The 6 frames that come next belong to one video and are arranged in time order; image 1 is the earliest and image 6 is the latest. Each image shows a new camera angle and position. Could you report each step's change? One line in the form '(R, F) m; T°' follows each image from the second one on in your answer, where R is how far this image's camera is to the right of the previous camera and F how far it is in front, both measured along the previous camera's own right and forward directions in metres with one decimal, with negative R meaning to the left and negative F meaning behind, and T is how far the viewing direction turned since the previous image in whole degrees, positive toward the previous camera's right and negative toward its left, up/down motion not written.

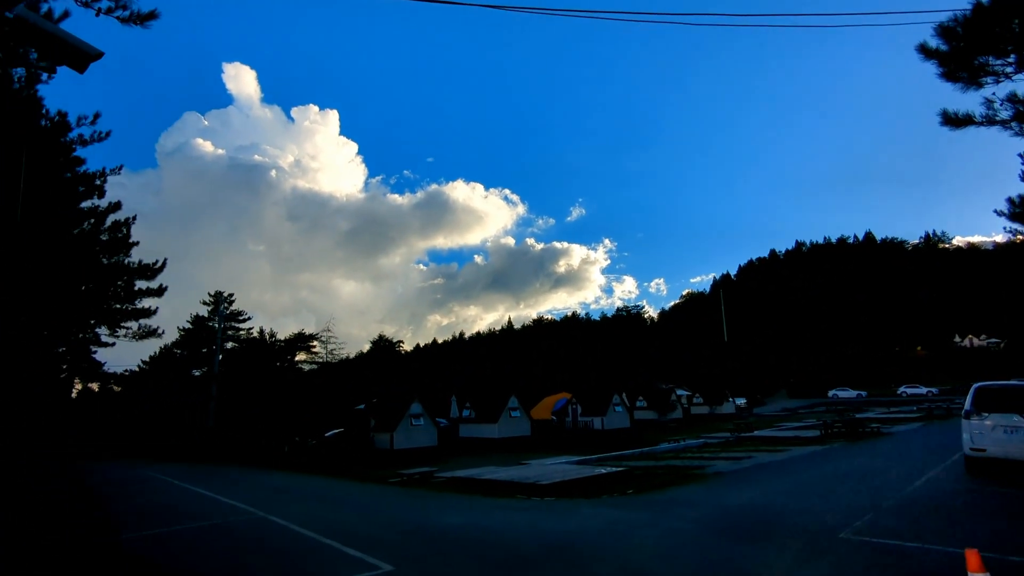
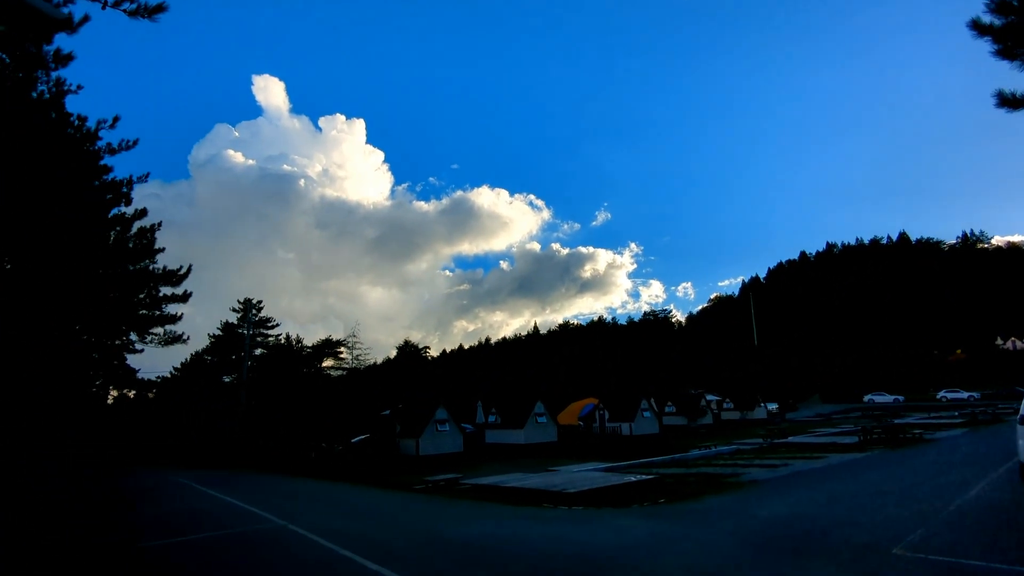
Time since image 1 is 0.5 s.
(0.0, +0.4) m; -2°
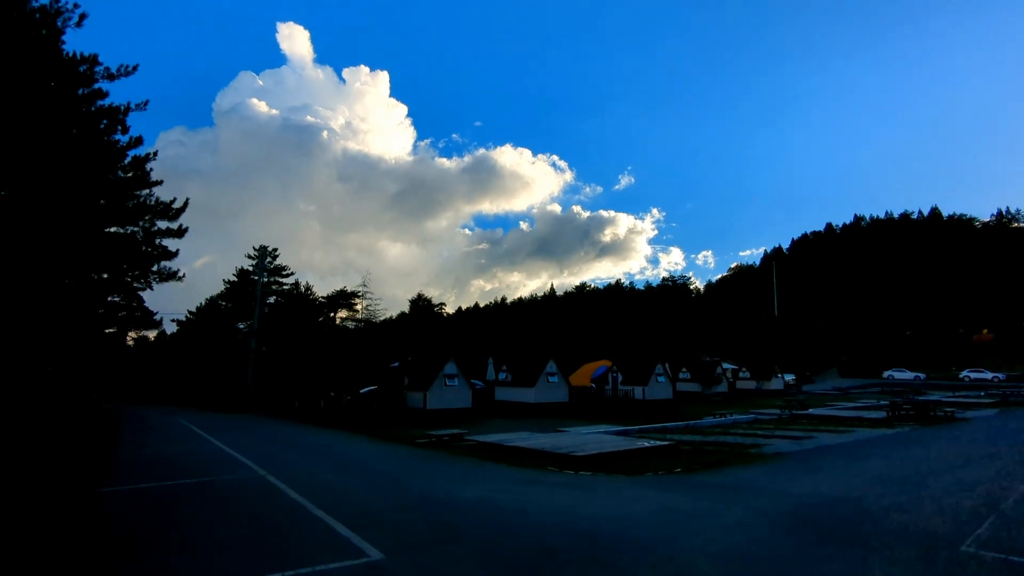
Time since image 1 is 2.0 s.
(+0.2, +1.3) m; -2°
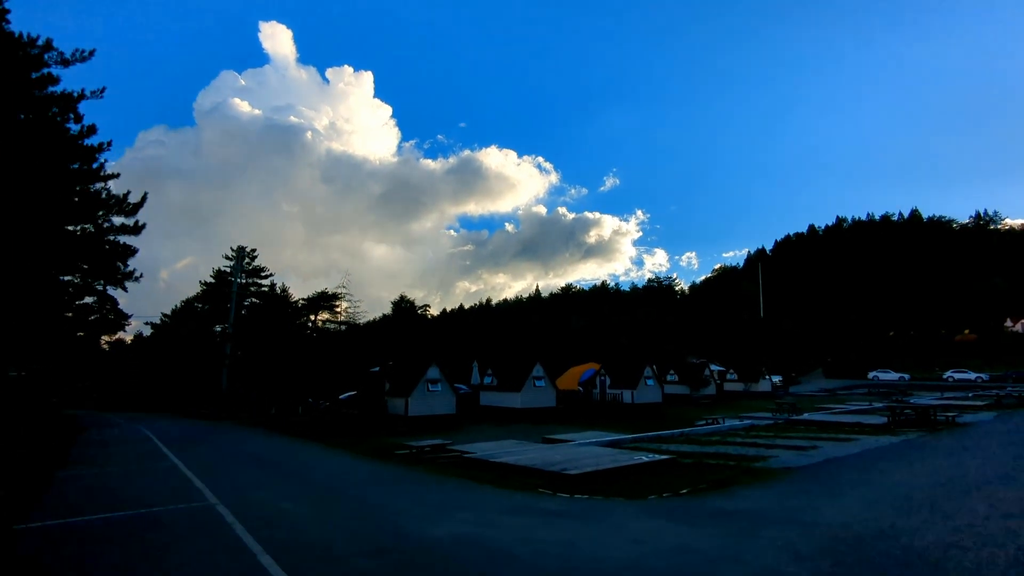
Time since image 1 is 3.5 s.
(0.0, +1.3) m; +1°
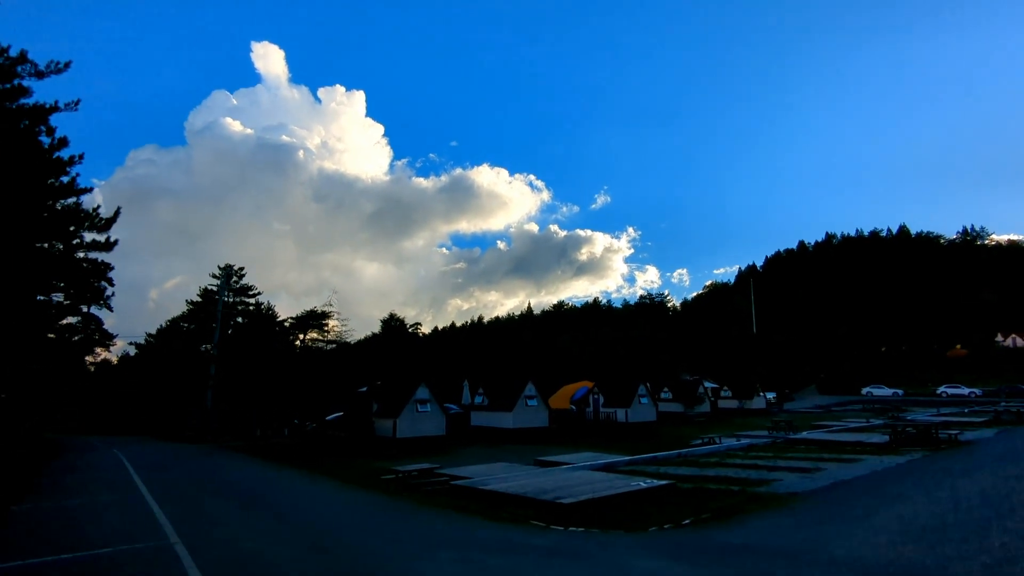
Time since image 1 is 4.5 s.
(+0.1, +0.7) m; +1°
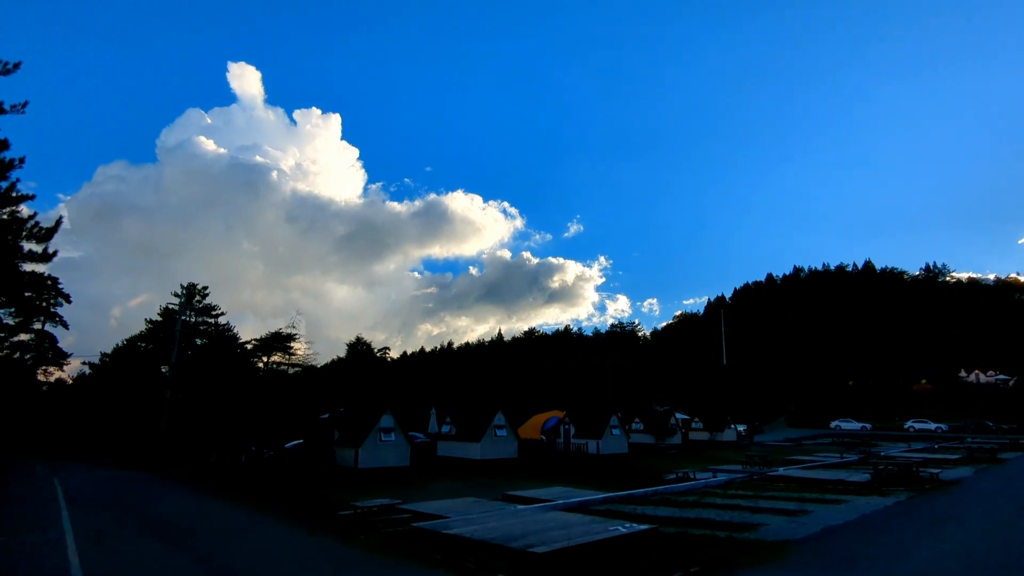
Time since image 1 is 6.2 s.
(0.0, +1.0) m; +2°
